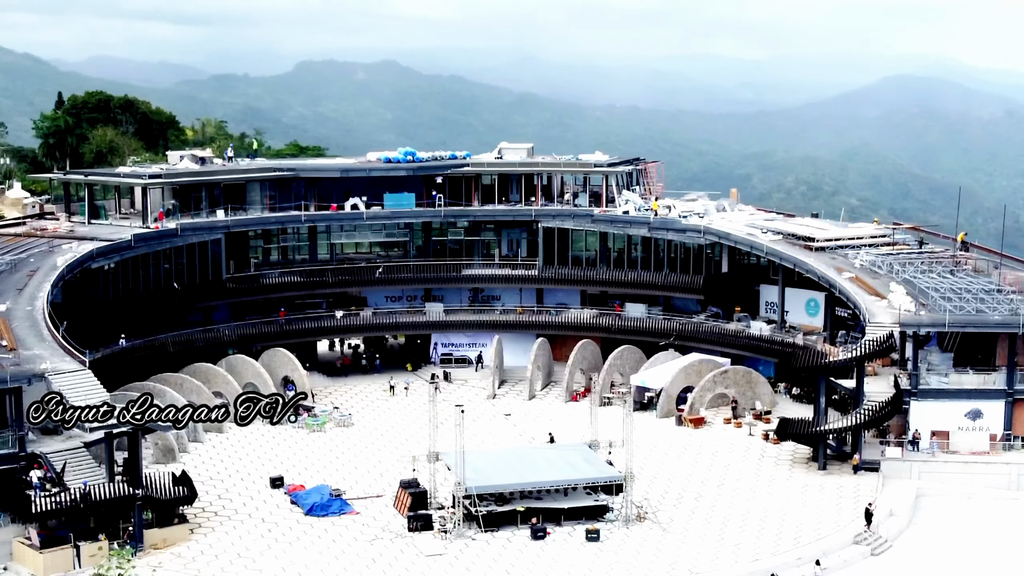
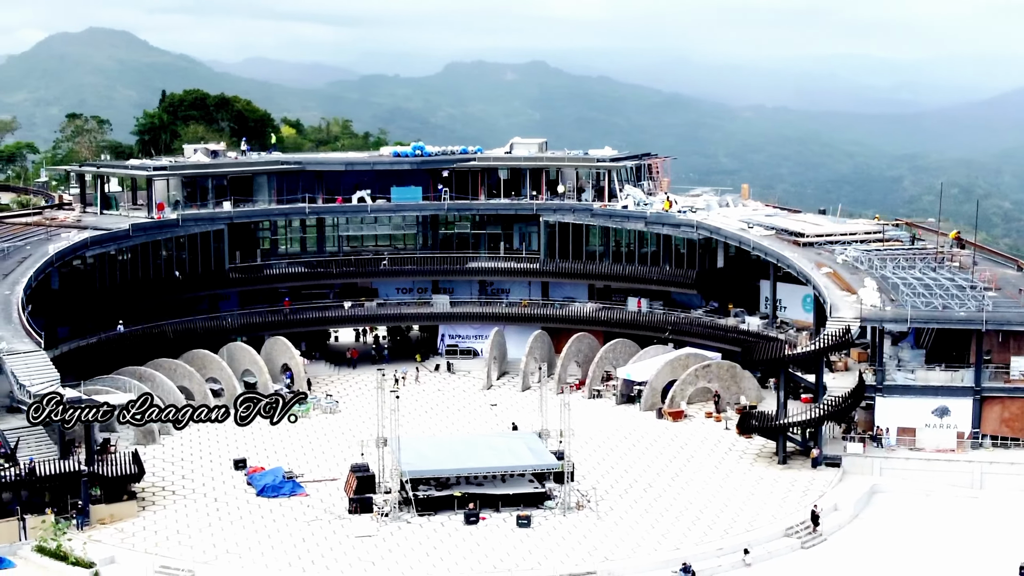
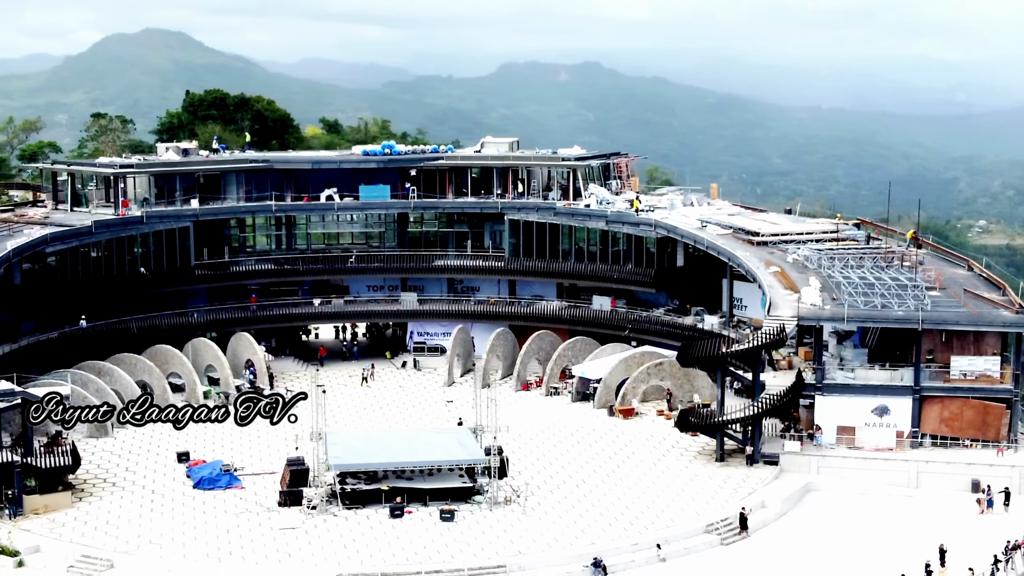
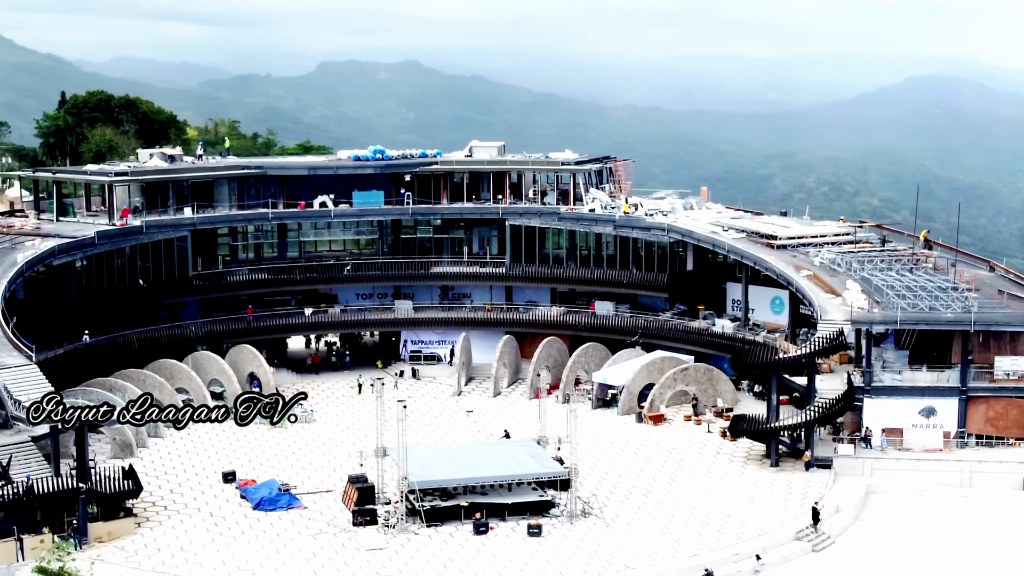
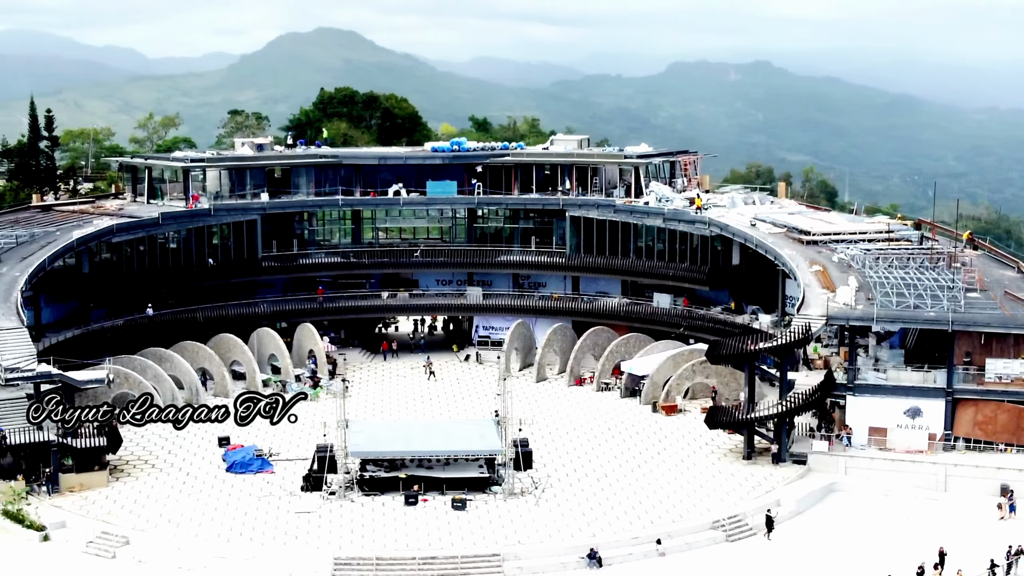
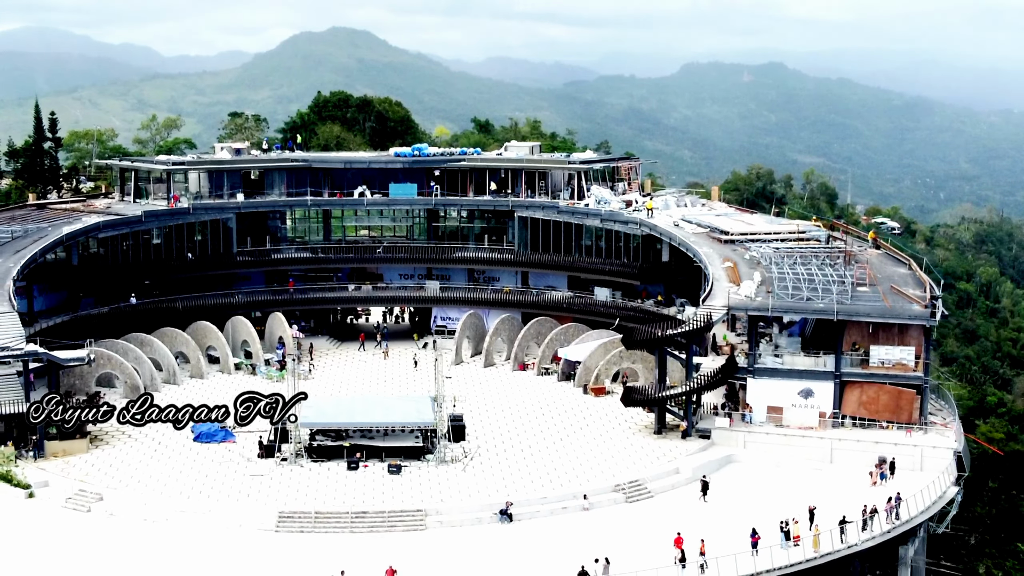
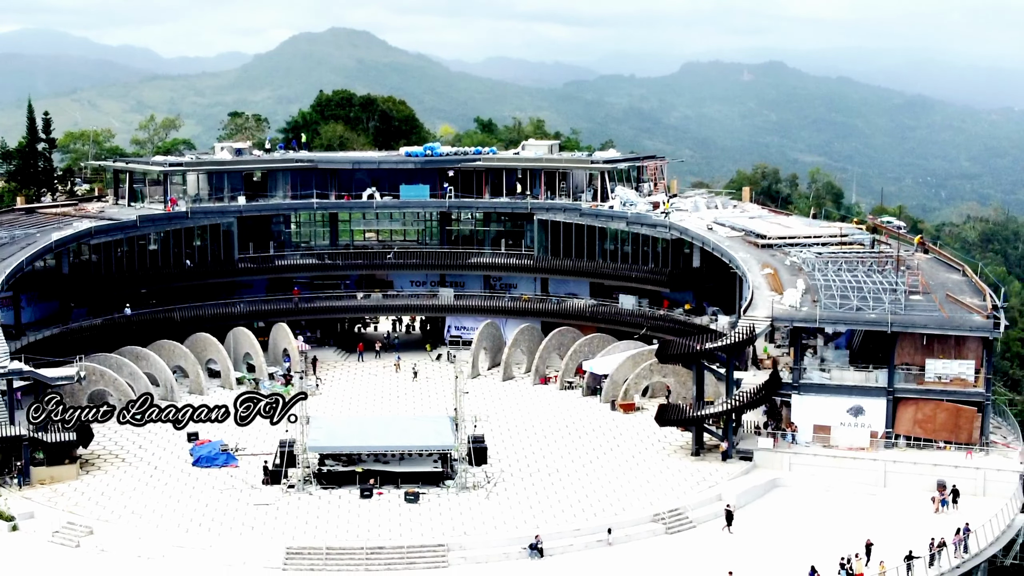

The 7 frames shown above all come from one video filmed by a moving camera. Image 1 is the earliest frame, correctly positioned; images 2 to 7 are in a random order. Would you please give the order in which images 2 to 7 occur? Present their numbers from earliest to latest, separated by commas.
4, 2, 3, 5, 7, 6
